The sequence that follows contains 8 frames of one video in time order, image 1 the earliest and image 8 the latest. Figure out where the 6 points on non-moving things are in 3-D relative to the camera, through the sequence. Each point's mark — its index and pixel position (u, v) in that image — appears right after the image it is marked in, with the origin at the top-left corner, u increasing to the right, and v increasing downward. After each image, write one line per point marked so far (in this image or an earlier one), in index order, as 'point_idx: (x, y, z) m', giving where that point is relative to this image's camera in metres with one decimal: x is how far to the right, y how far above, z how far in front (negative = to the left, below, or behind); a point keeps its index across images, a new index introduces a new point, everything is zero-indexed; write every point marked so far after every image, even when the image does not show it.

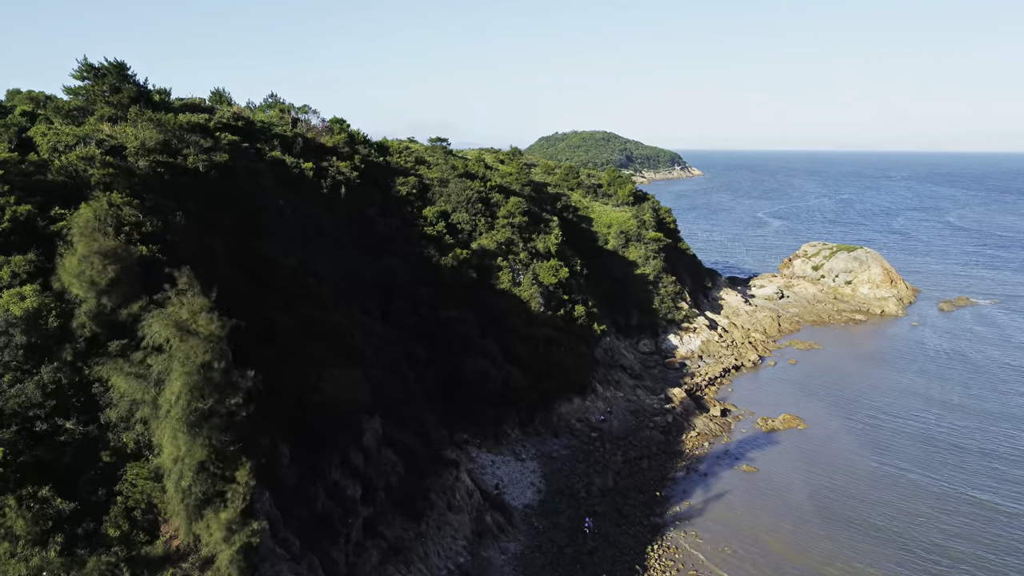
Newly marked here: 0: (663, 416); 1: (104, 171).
0: (+3.5, -3.0, +19.1) m
1: (-4.5, +1.3, +9.1) m
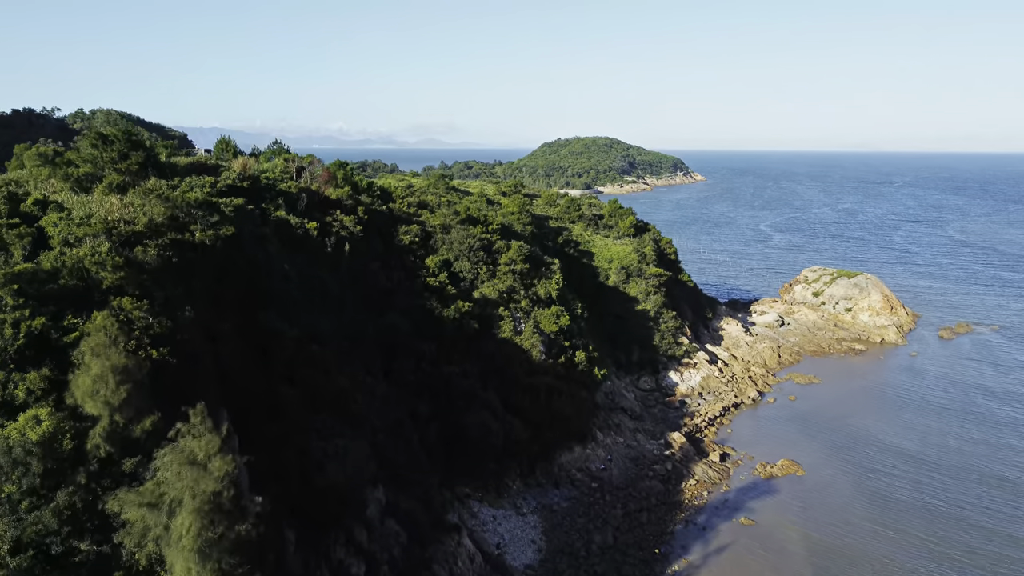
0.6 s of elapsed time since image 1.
0: (+3.6, -4.1, +19.4) m
1: (-4.5, +0.2, +9.3) m
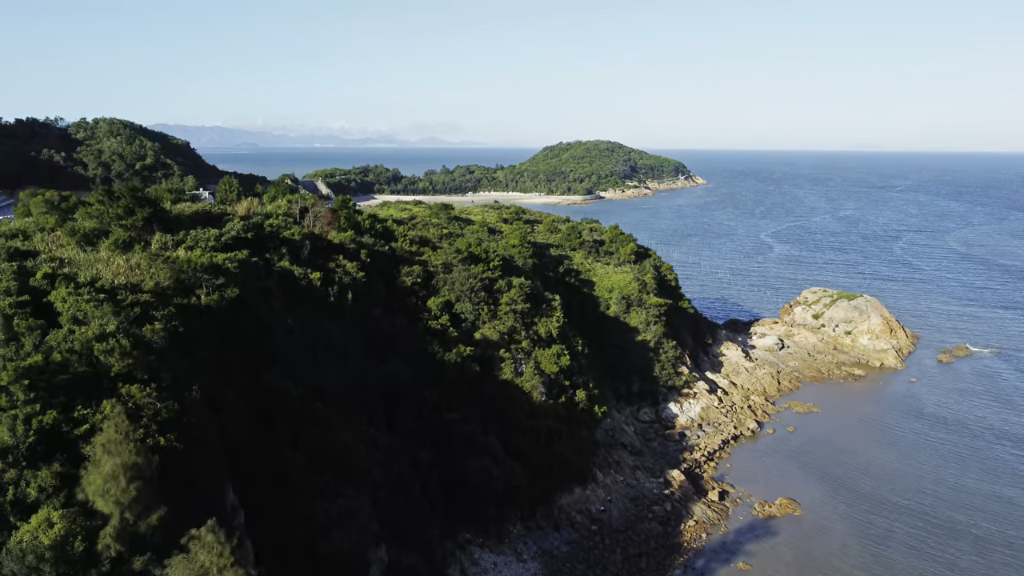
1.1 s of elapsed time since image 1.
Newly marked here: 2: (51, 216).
0: (+3.6, -5.1, +19.5) m
1: (-4.5, -0.8, +9.5) m
2: (-9.6, +1.5, +17.1) m
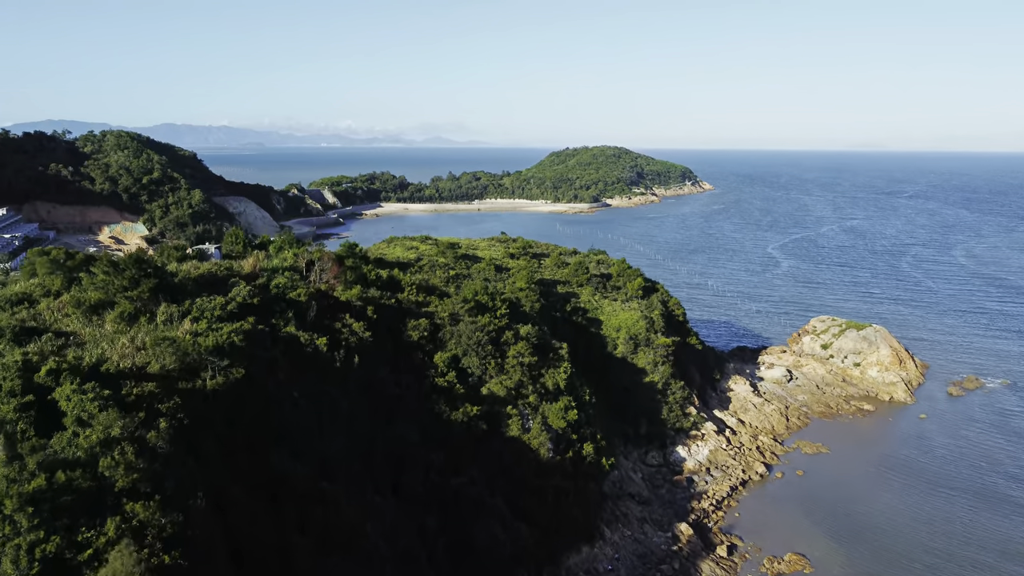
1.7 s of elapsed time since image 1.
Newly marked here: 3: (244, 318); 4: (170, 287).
0: (+3.7, -6.4, +19.4) m
1: (-4.4, -2.1, +9.4) m
2: (-9.4, +0.2, +17.0) m
3: (-5.0, -0.6, +15.5) m
4: (-6.6, 0.0, +15.7) m
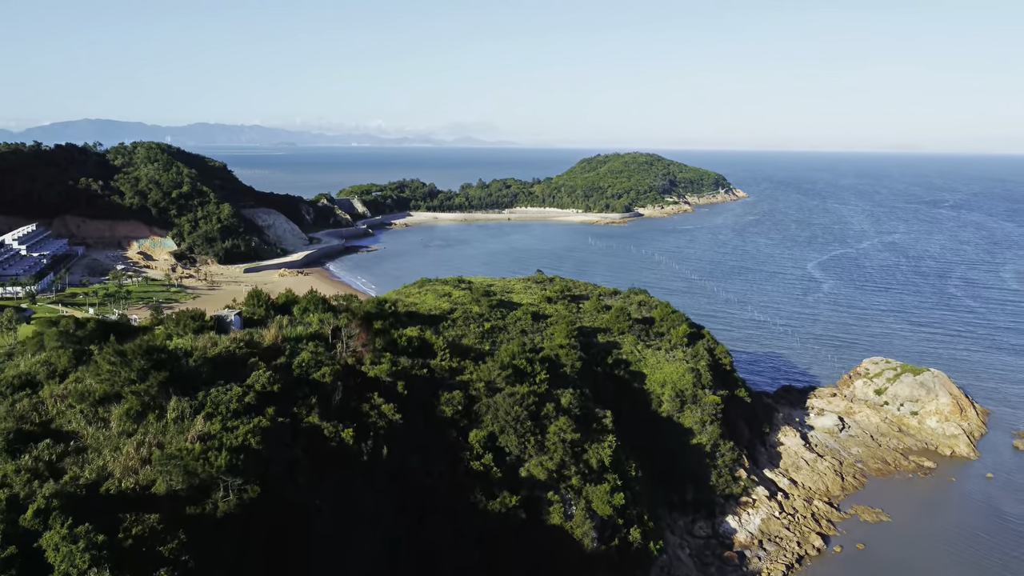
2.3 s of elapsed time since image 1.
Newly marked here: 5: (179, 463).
0: (+4.6, -8.0, +17.7) m
1: (-3.8, -3.7, +8.0) m
2: (-8.6, -1.3, +15.8) m
3: (-4.2, -2.1, +14.0) m
4: (-5.8, -1.5, +14.3) m
5: (-4.6, -2.5, +11.5) m
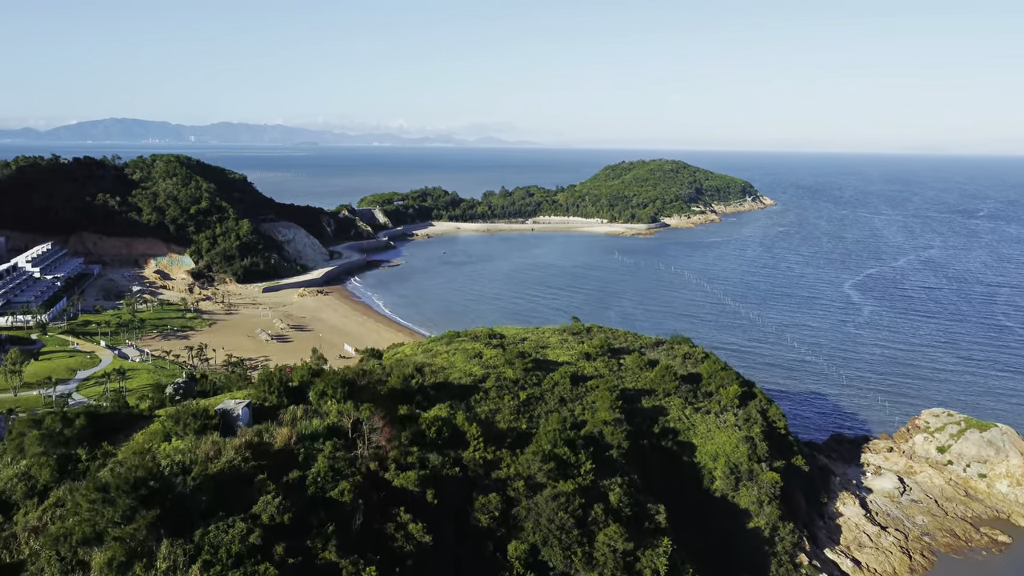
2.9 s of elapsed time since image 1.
0: (+5.4, -9.8, +15.3) m
1: (-3.2, -5.4, +5.8) m
2: (-7.8, -2.9, +13.7) m
3: (-3.5, -3.8, +11.9) m
4: (-5.0, -3.2, +12.2) m
5: (-3.9, -4.2, +9.4) m
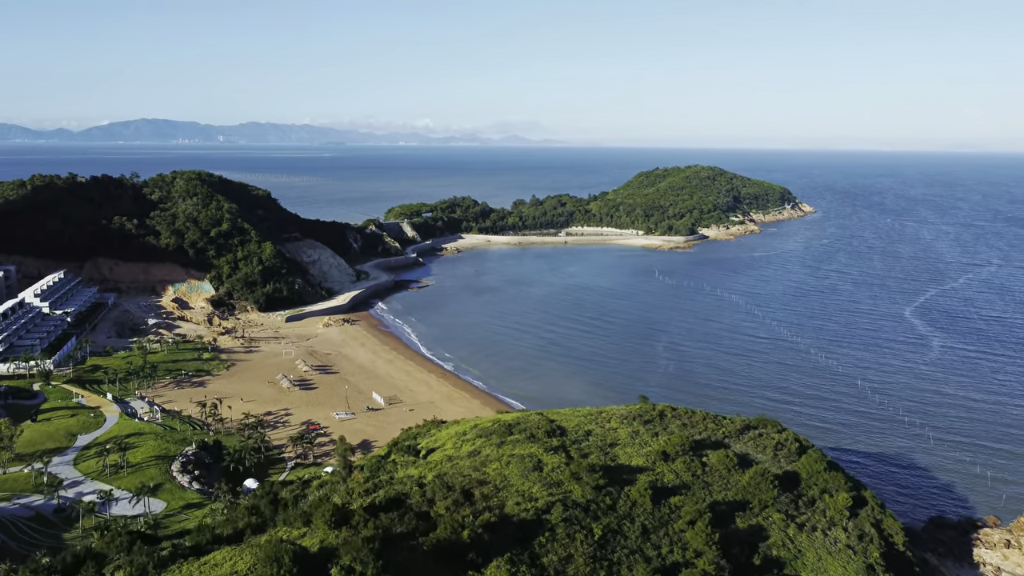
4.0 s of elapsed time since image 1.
0: (+6.7, -12.1, +10.9) m
1: (-2.2, -7.7, +1.6) m
2: (-6.5, -5.2, +9.6) m
3: (-2.3, -6.1, +7.7) m
4: (-3.7, -5.5, +8.1) m
5: (-2.8, -6.5, +5.2) m
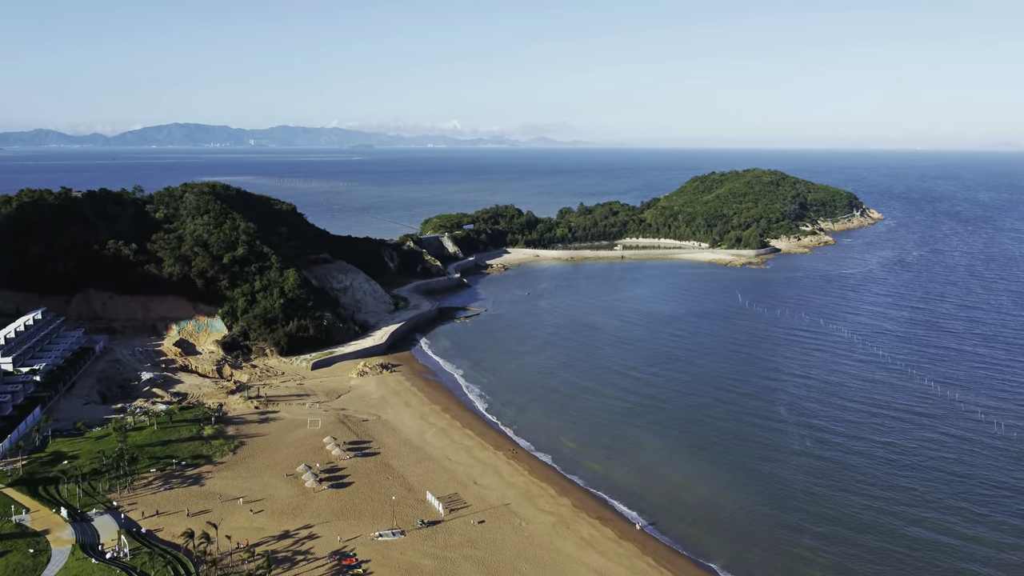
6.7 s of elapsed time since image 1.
0: (+9.6, -14.5, -0.9) m
1: (+0.4, -10.0, -9.8) m
2: (-3.6, -7.5, -1.6) m
3: (+0.5, -8.4, -3.7) m
4: (-0.9, -7.8, -3.3) m
5: (-0.1, -8.8, -6.2) m
